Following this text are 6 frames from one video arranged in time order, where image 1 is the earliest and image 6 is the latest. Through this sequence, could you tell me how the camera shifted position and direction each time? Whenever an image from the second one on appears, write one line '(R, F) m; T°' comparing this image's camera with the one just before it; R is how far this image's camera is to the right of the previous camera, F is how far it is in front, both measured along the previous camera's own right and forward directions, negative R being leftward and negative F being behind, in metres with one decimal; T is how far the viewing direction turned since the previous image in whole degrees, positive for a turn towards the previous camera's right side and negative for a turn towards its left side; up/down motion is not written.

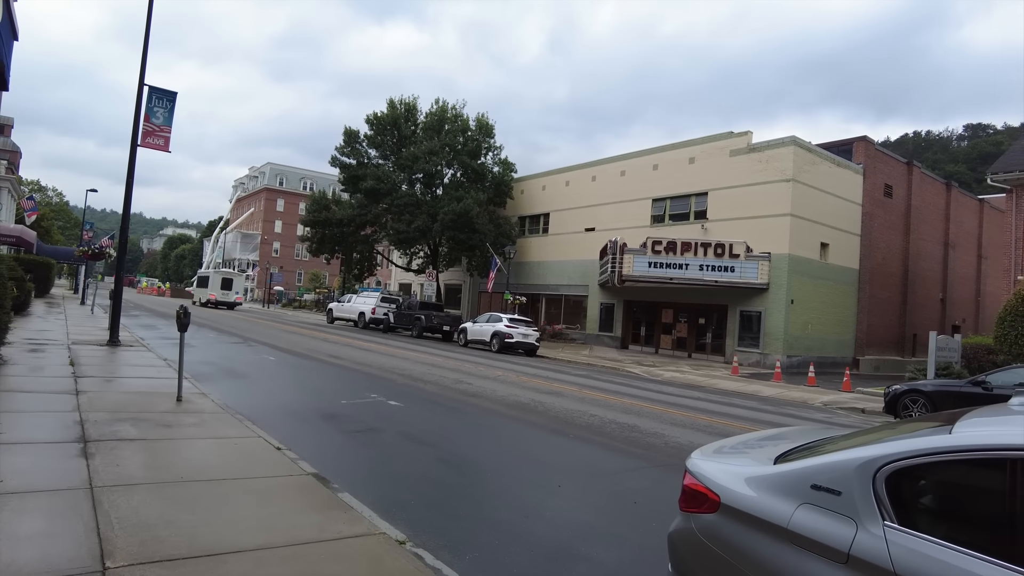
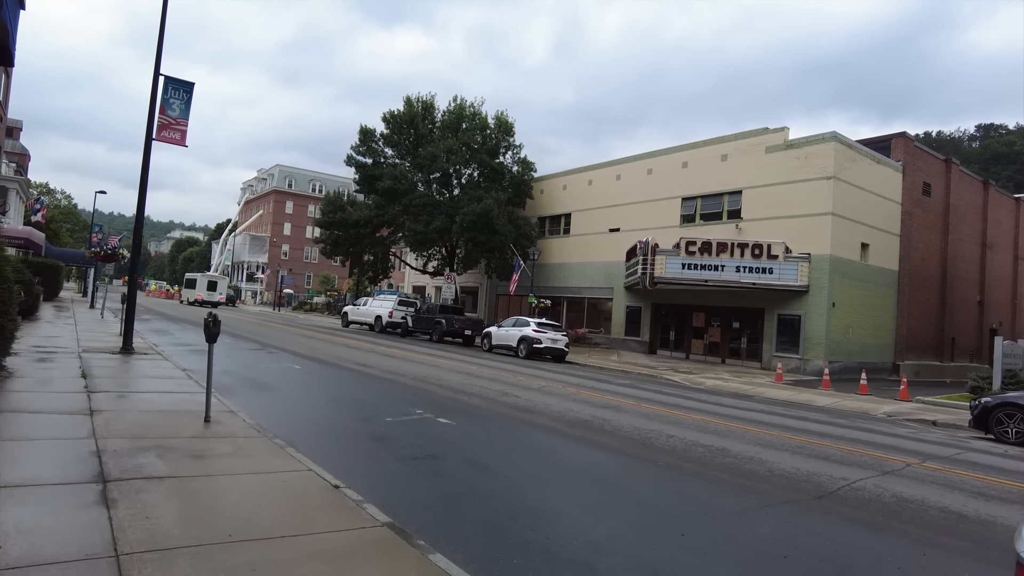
(-0.8, +1.1) m; 0°
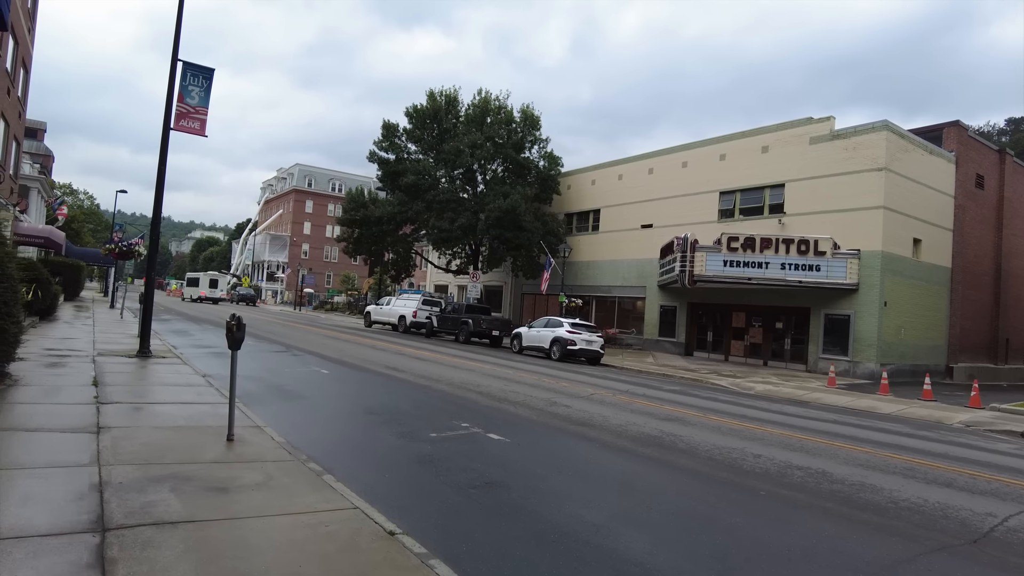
(-0.5, +1.1) m; -1°
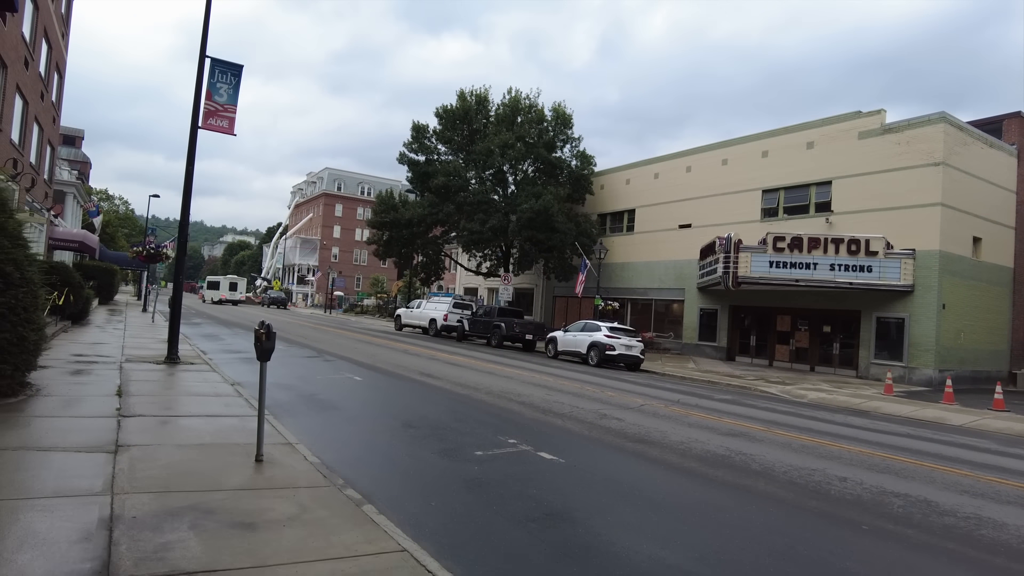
(-0.3, +0.7) m; -2°
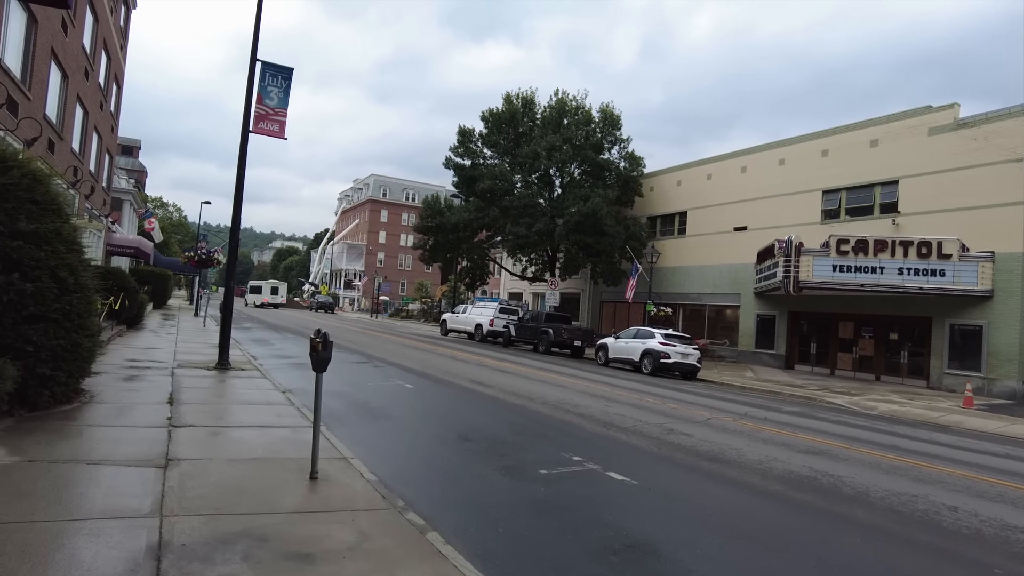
(-0.2, +0.5) m; -4°
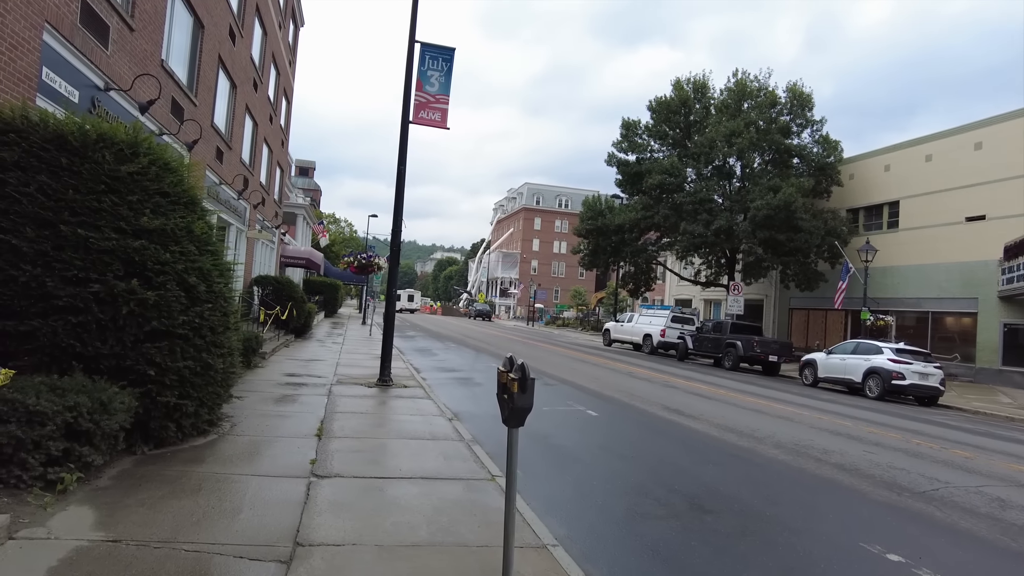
(-0.8, +2.2) m; -13°
